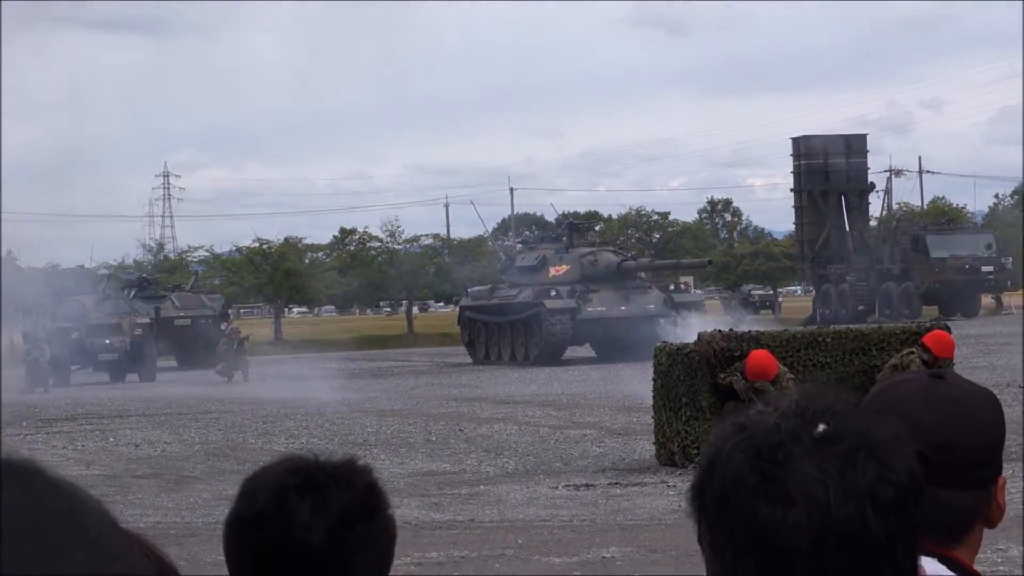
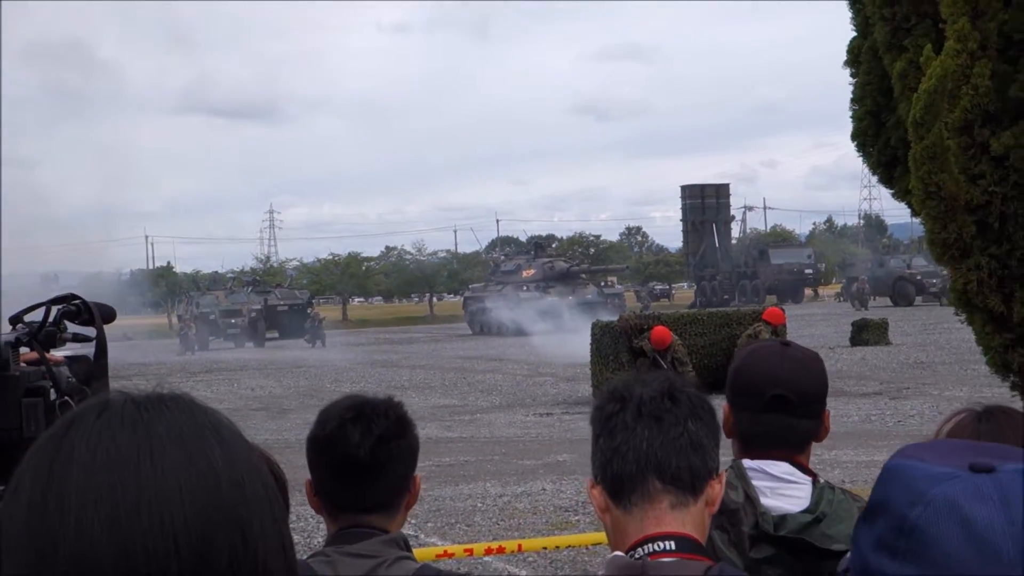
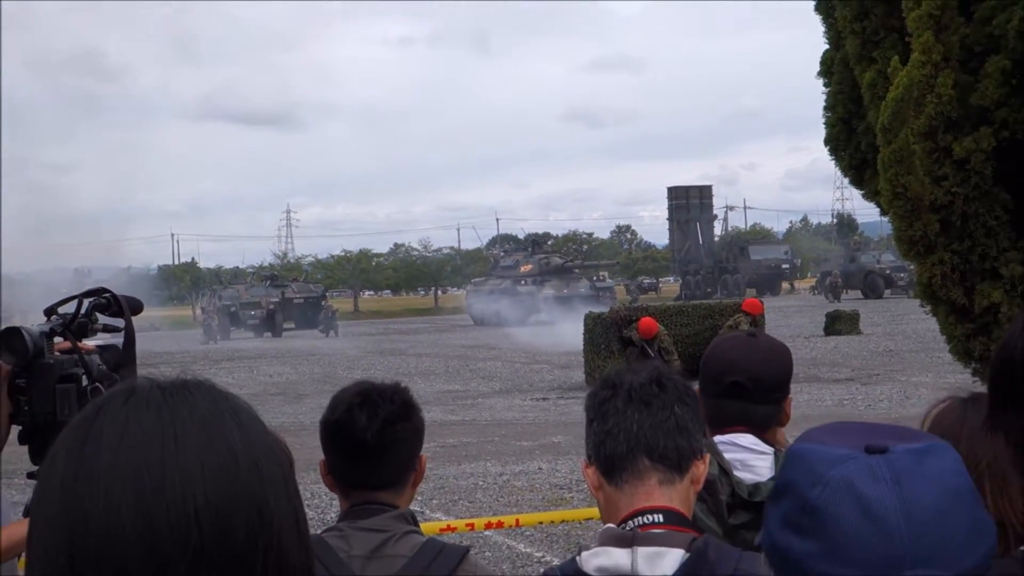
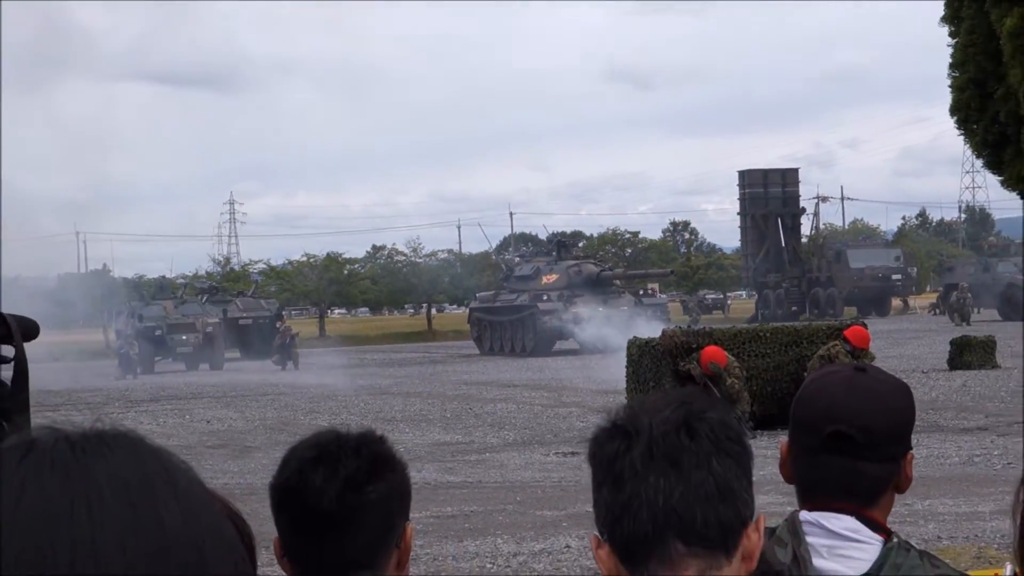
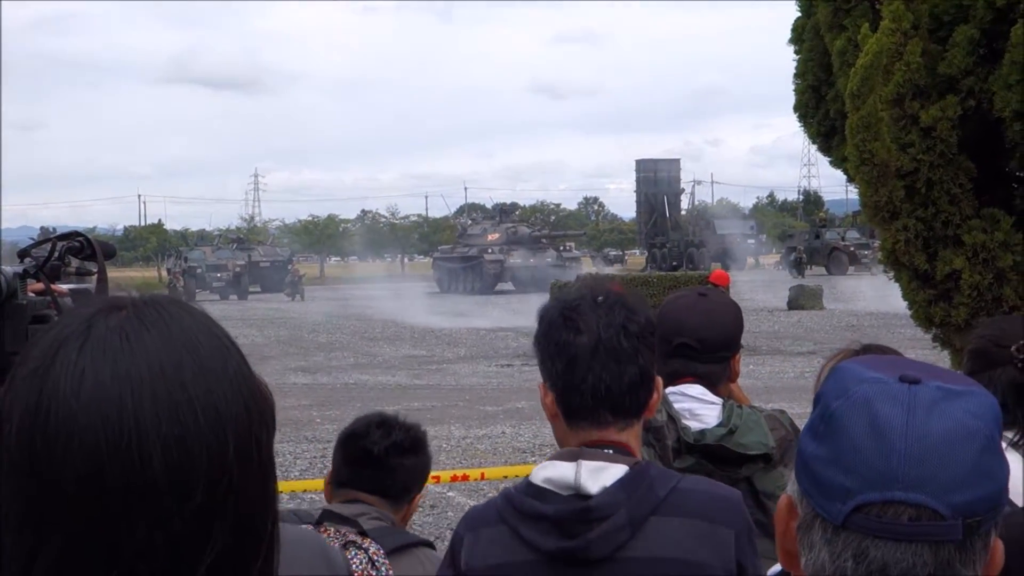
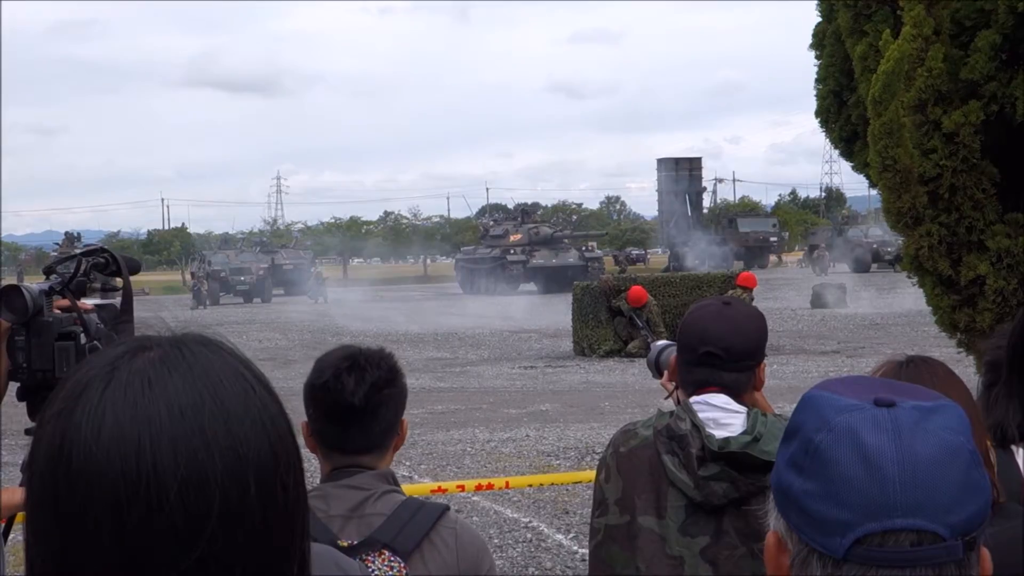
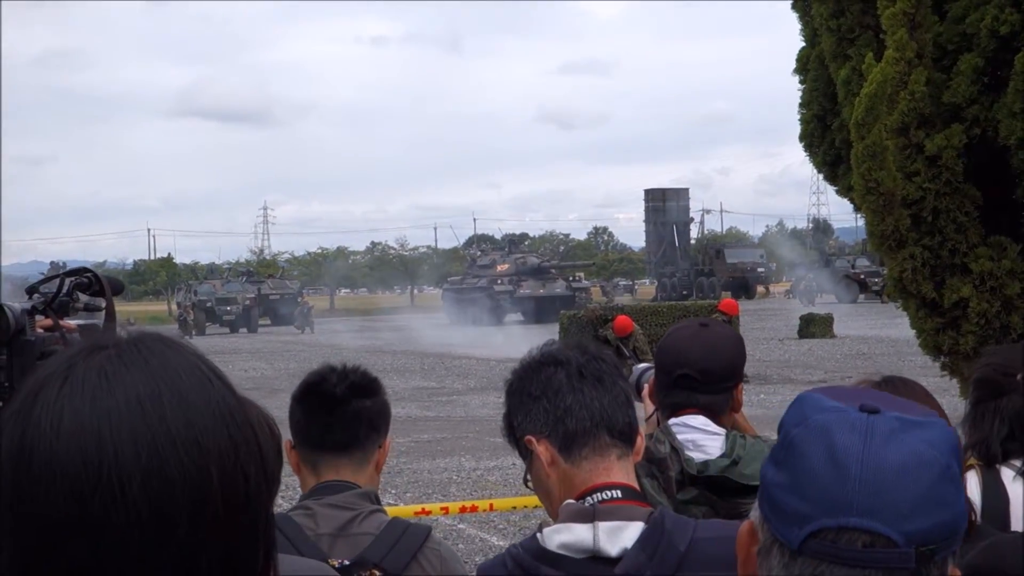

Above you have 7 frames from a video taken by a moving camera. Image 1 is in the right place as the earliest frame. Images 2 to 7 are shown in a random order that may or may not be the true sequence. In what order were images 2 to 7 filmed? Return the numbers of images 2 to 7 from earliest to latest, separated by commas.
4, 2, 3, 7, 5, 6
